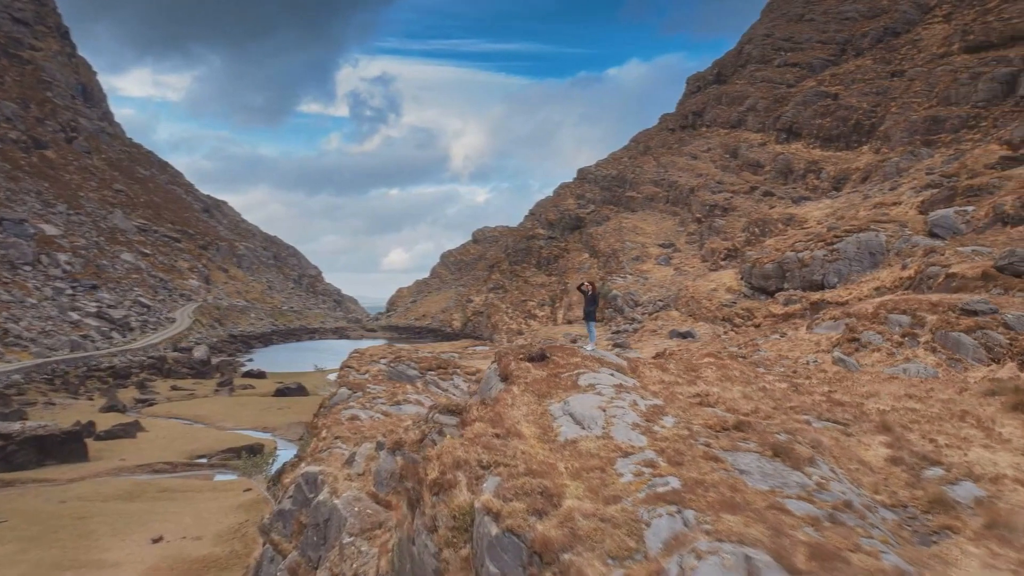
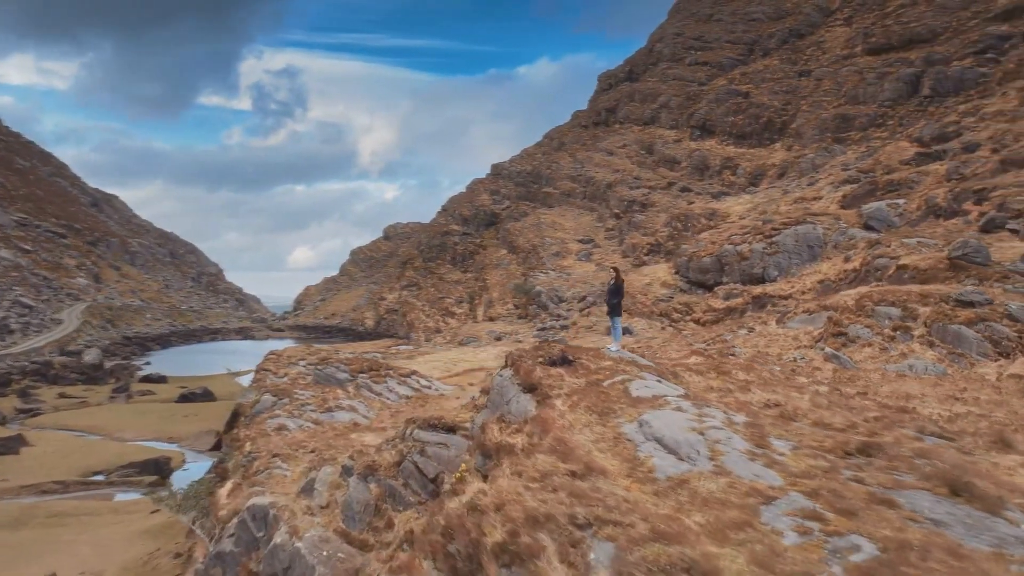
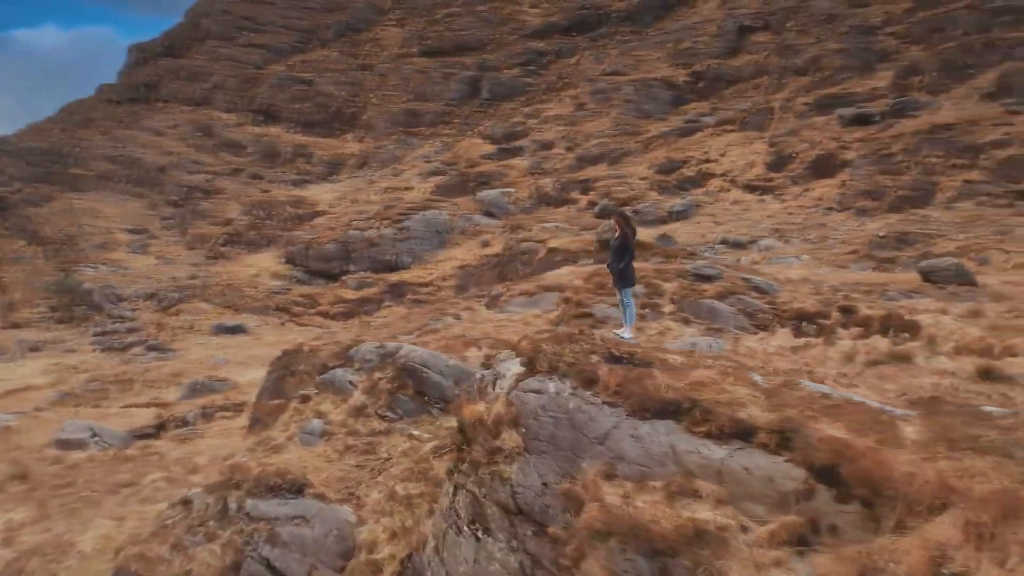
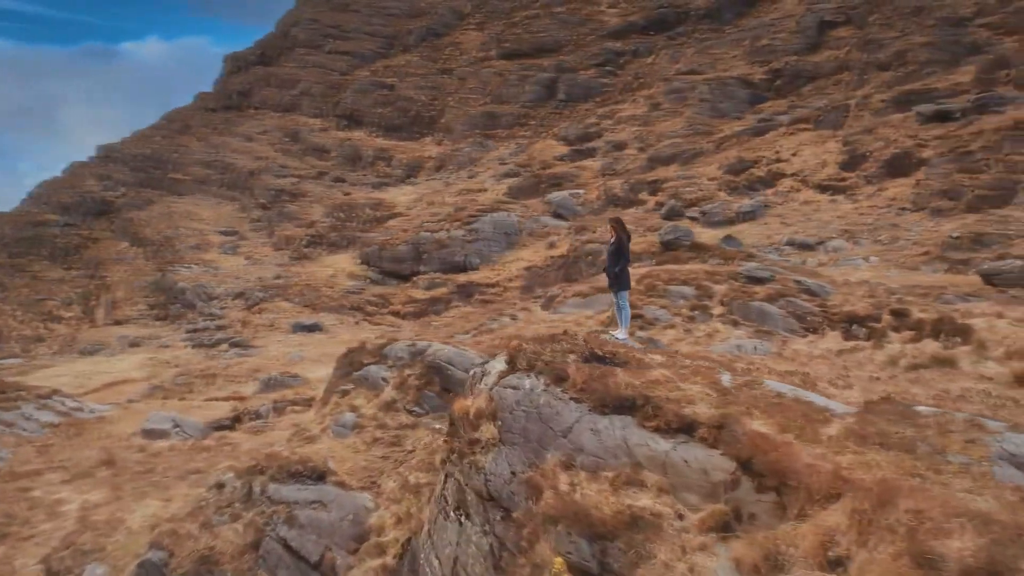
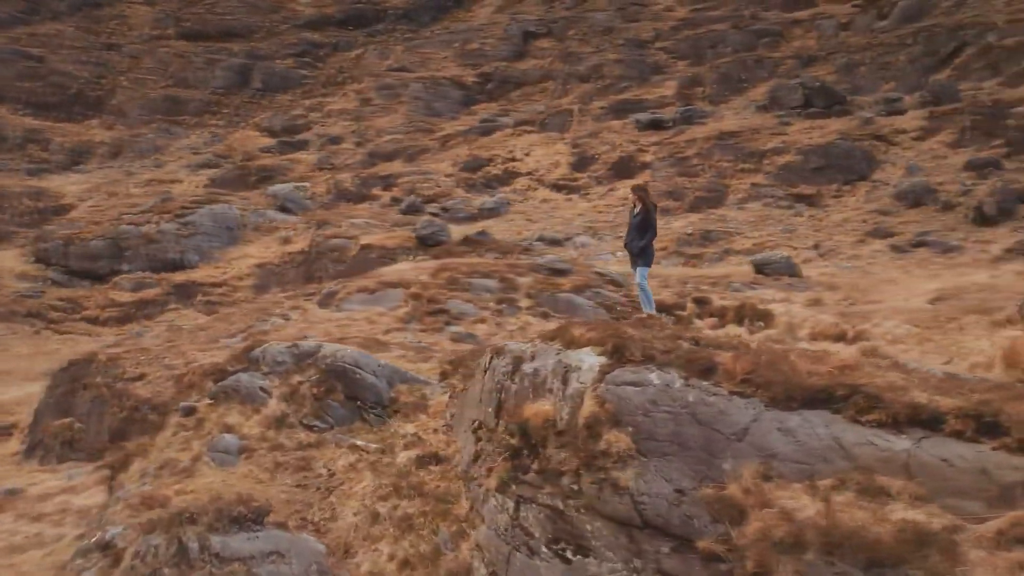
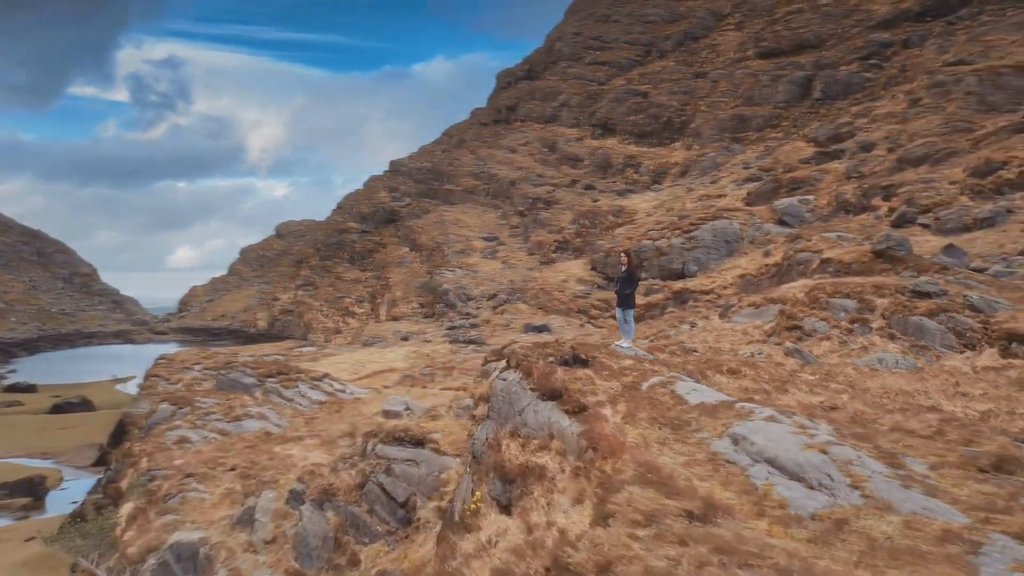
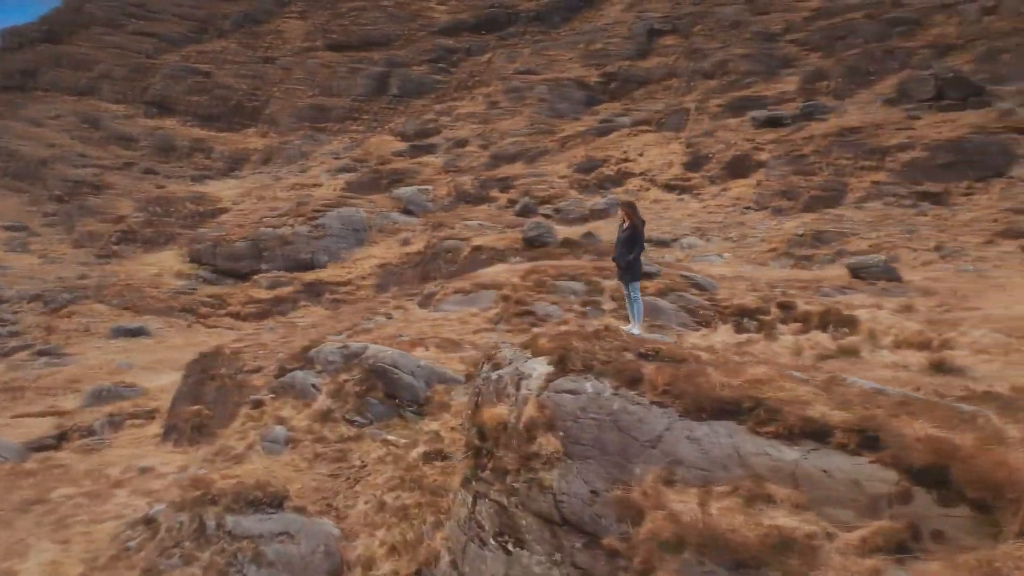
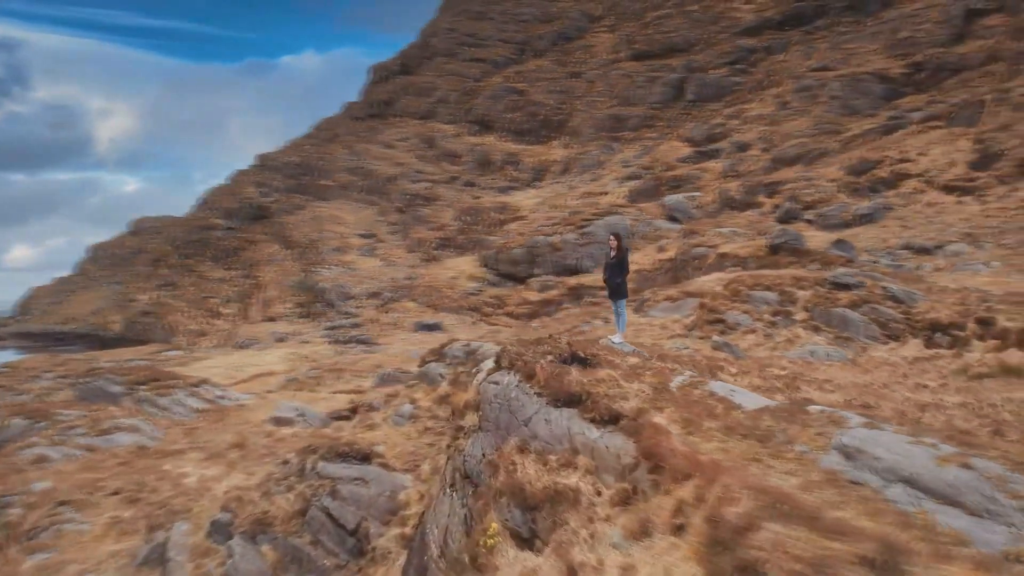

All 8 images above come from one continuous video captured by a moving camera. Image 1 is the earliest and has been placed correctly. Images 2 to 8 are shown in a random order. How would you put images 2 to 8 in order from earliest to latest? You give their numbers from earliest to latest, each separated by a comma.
2, 6, 8, 4, 3, 7, 5
